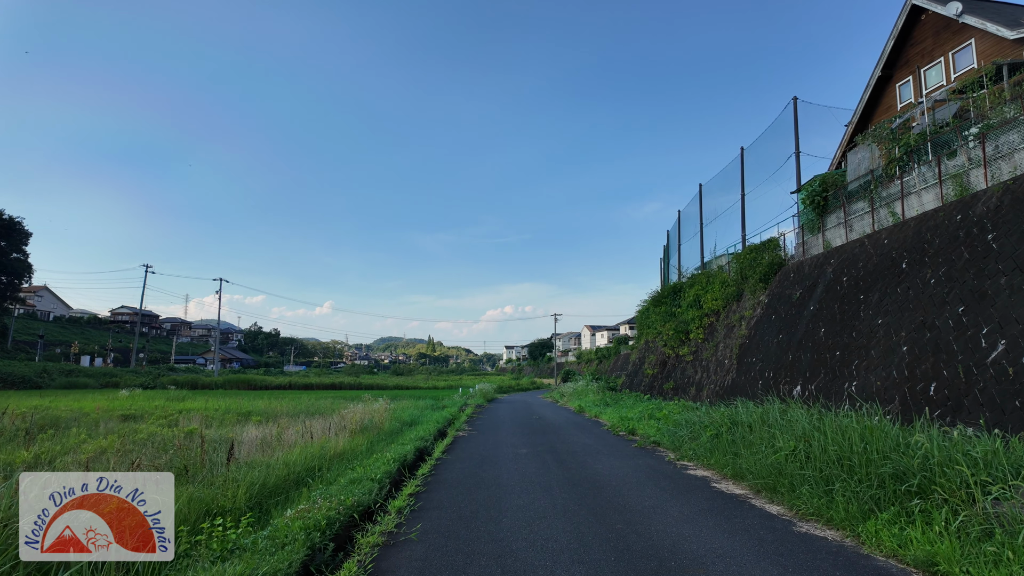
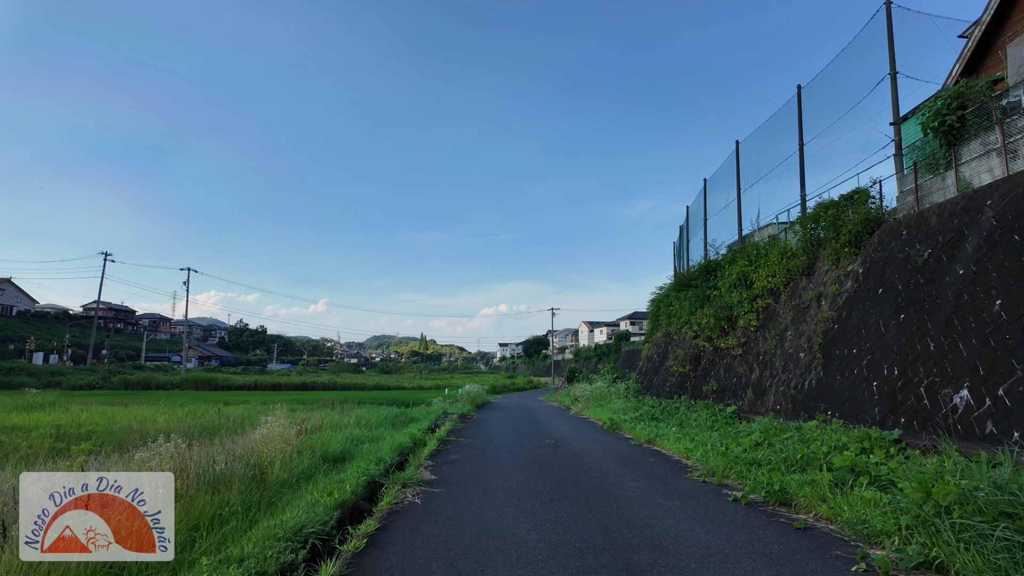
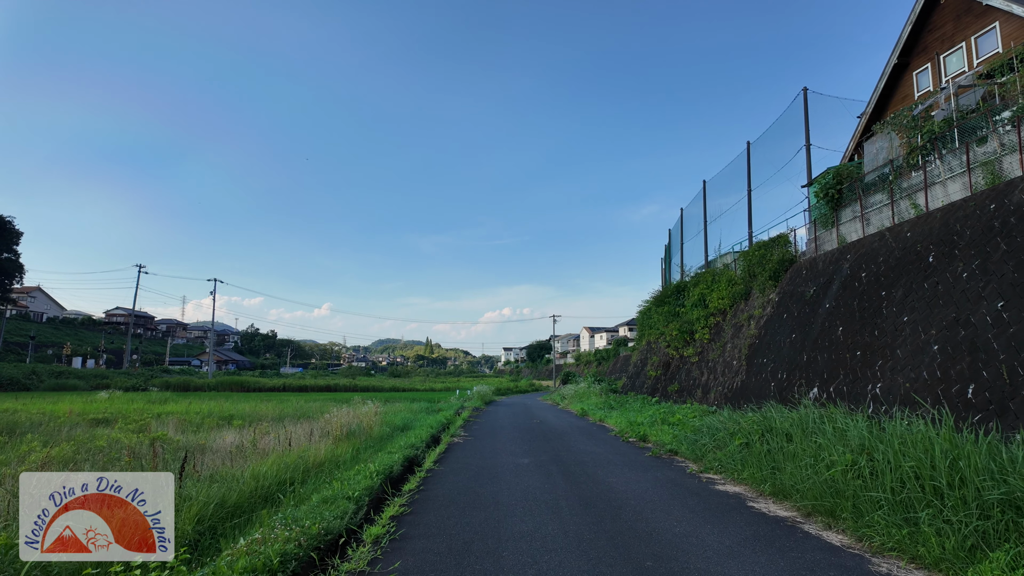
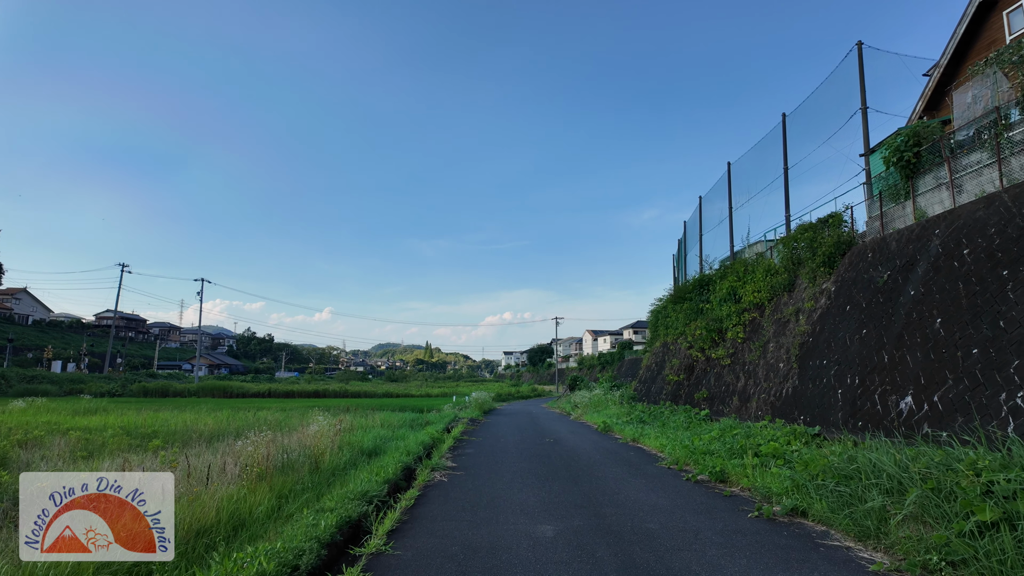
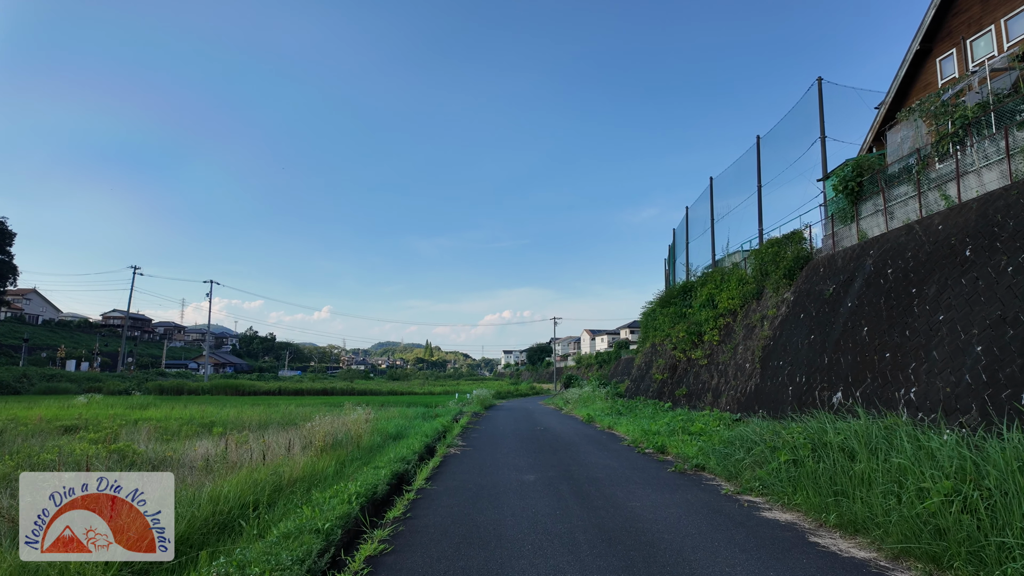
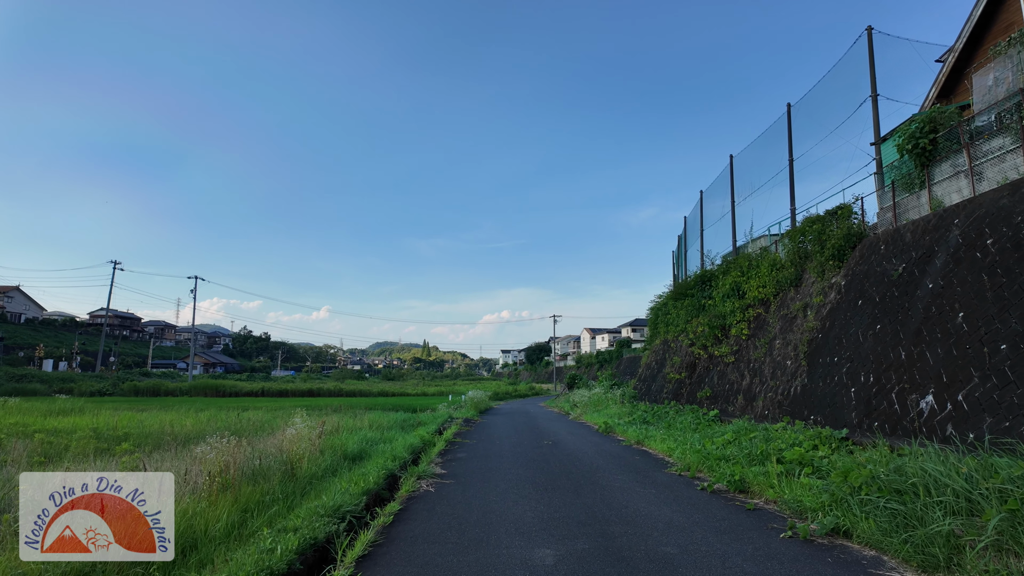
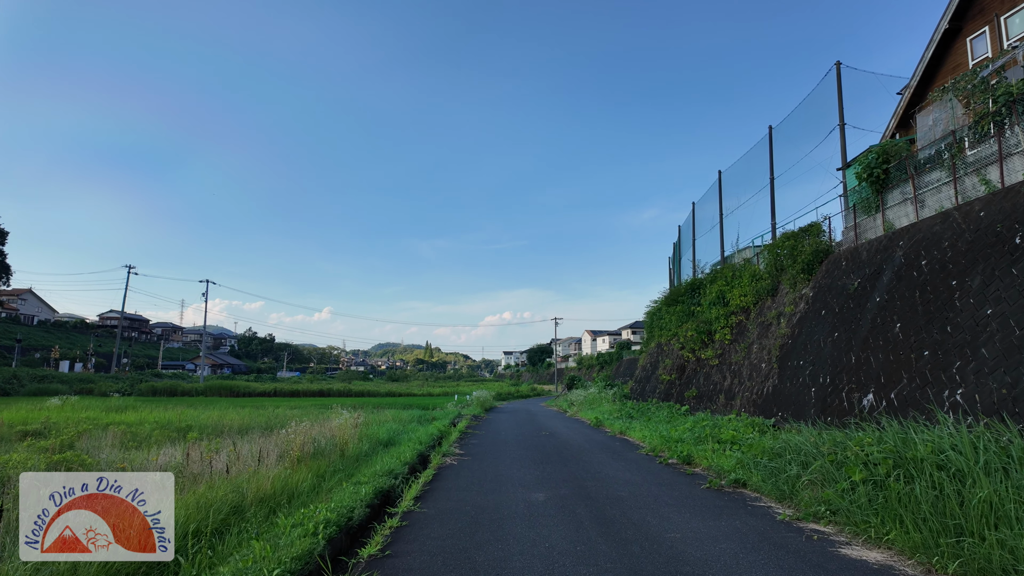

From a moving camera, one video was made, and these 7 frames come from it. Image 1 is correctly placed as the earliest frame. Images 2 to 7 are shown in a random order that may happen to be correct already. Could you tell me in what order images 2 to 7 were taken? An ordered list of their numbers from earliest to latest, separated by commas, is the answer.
3, 5, 7, 4, 6, 2
